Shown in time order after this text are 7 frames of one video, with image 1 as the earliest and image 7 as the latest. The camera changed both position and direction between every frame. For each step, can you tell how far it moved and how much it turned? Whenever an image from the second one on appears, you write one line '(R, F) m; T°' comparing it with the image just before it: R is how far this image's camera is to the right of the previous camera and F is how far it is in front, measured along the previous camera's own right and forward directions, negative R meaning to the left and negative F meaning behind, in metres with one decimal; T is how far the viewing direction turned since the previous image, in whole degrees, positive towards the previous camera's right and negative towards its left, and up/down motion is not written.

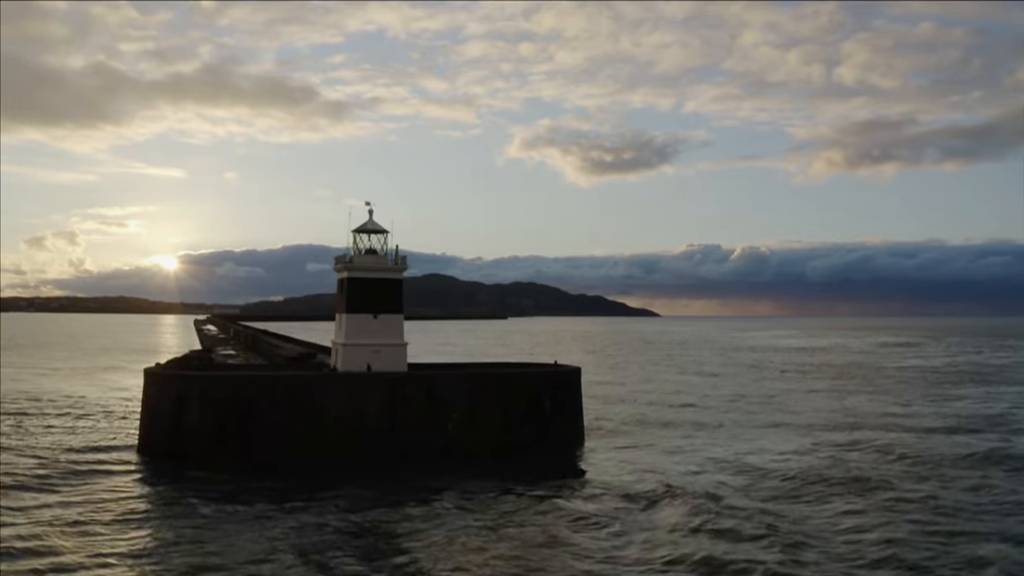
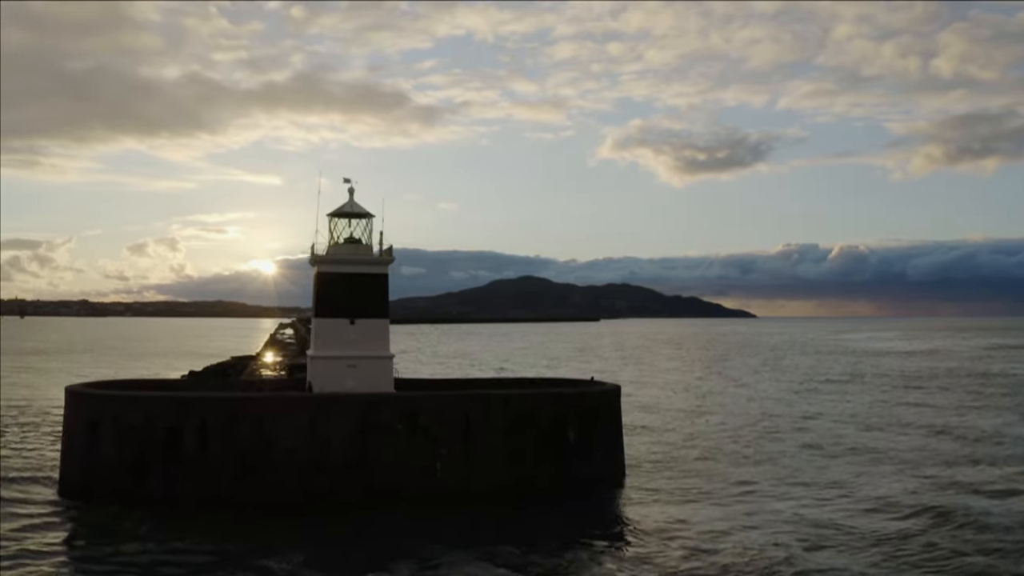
(+0.7, +2.6) m; -5°
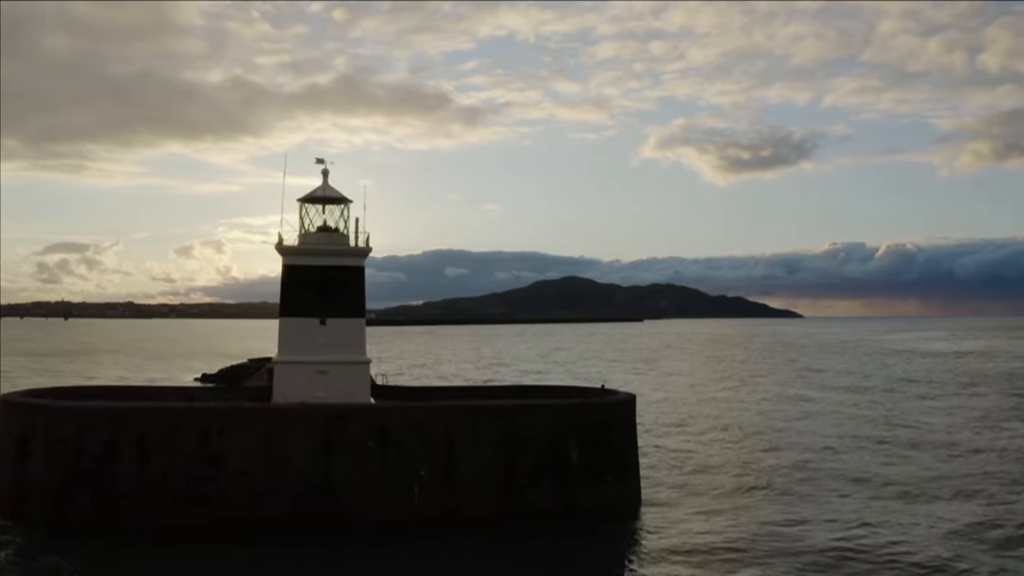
(+0.4, +0.8) m; -3°
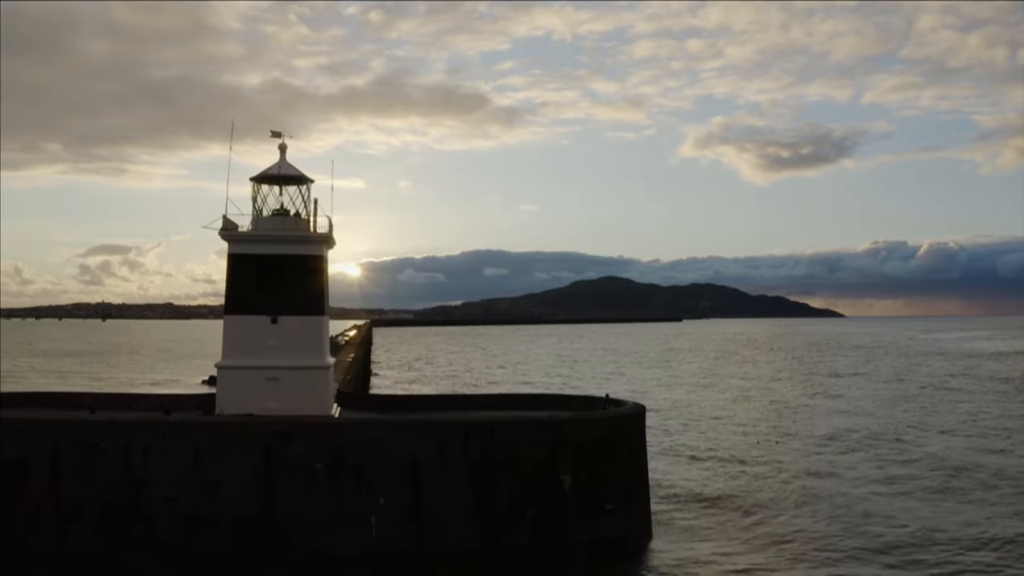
(+0.3, +0.4) m; -2°
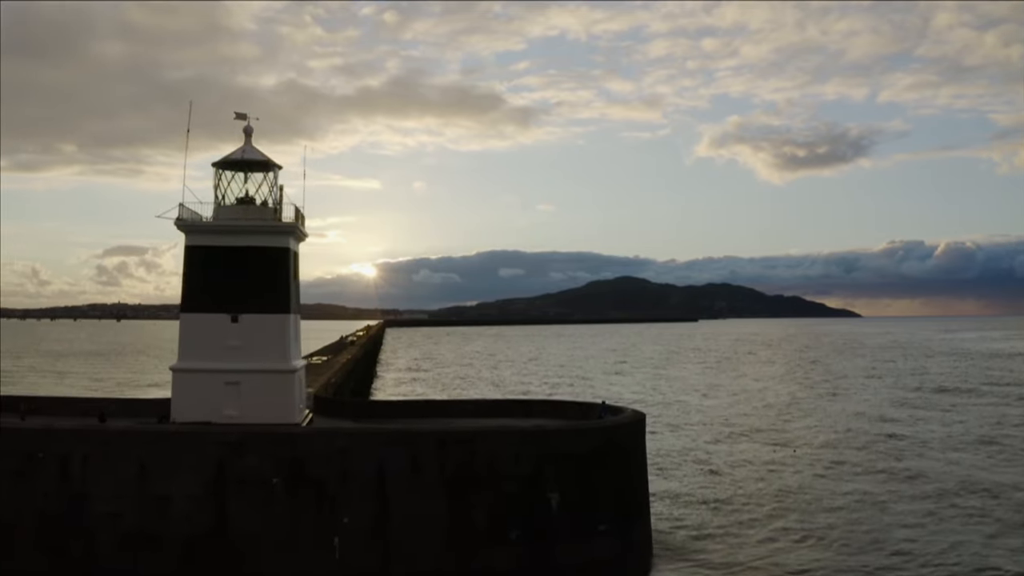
(+0.2, +0.1) m; -1°
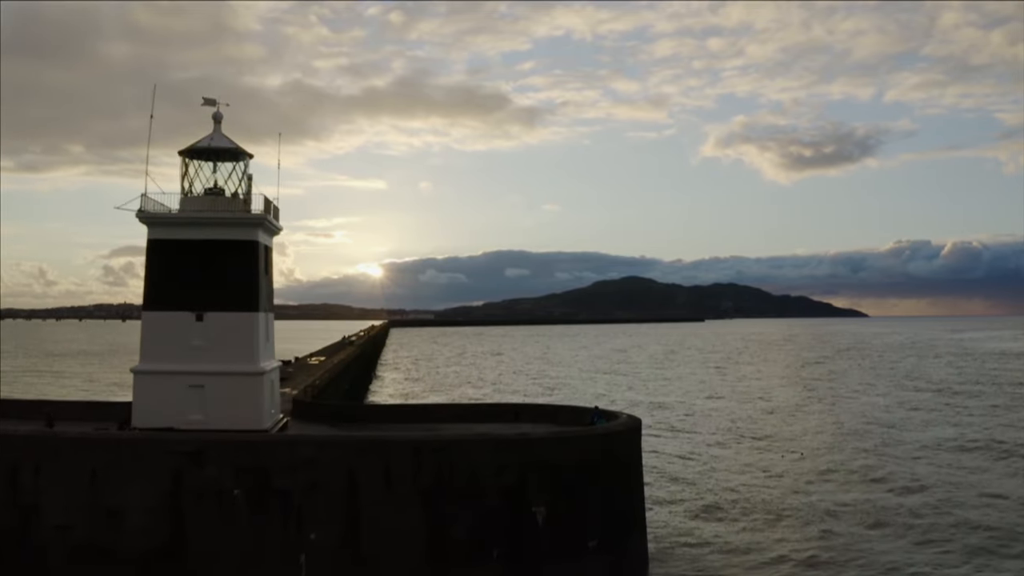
(+0.1, +0.1) m; 0°
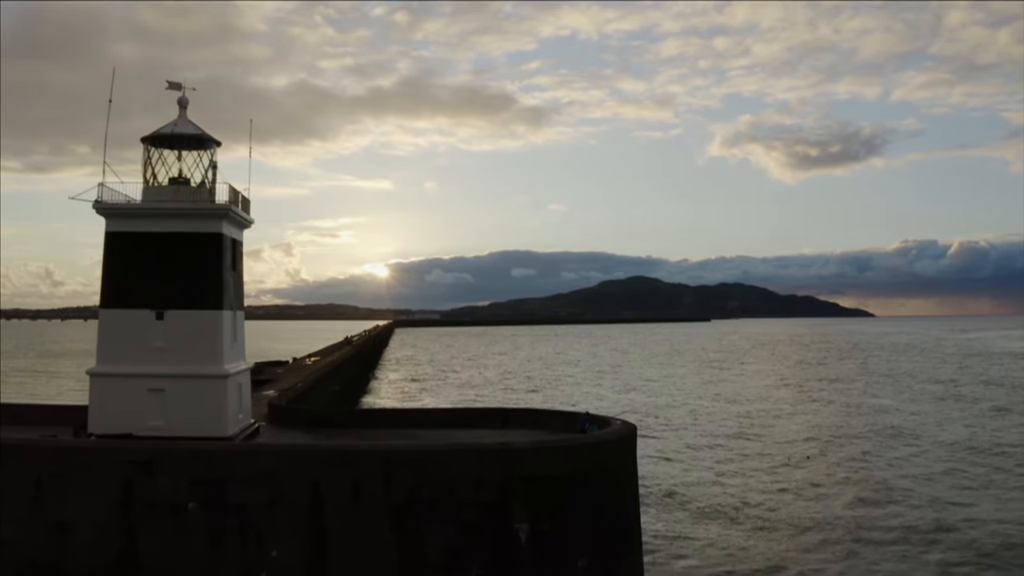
(+0.1, +0.1) m; 0°
